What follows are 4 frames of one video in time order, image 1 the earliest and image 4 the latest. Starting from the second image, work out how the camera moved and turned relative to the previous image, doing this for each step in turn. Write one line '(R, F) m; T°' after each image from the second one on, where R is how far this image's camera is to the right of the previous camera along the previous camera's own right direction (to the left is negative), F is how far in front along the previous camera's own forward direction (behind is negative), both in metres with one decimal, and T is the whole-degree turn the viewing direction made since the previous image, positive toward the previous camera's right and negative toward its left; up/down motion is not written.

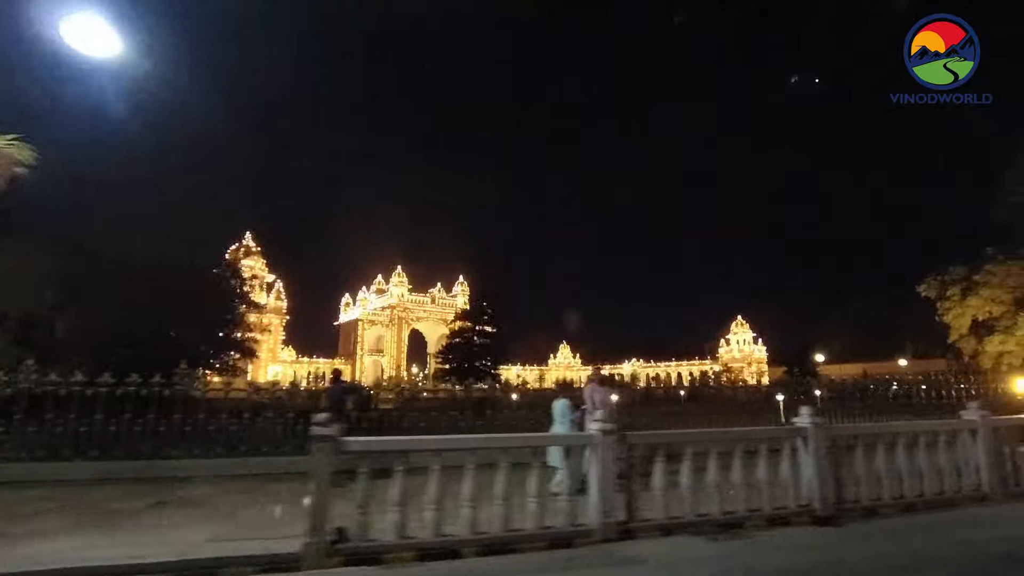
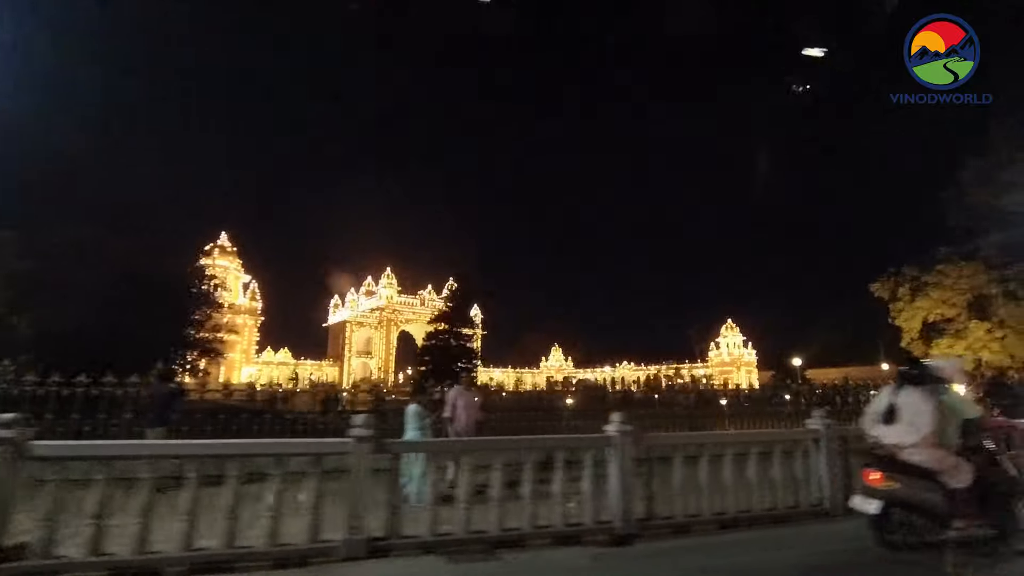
(+2.6, +0.6) m; 0°
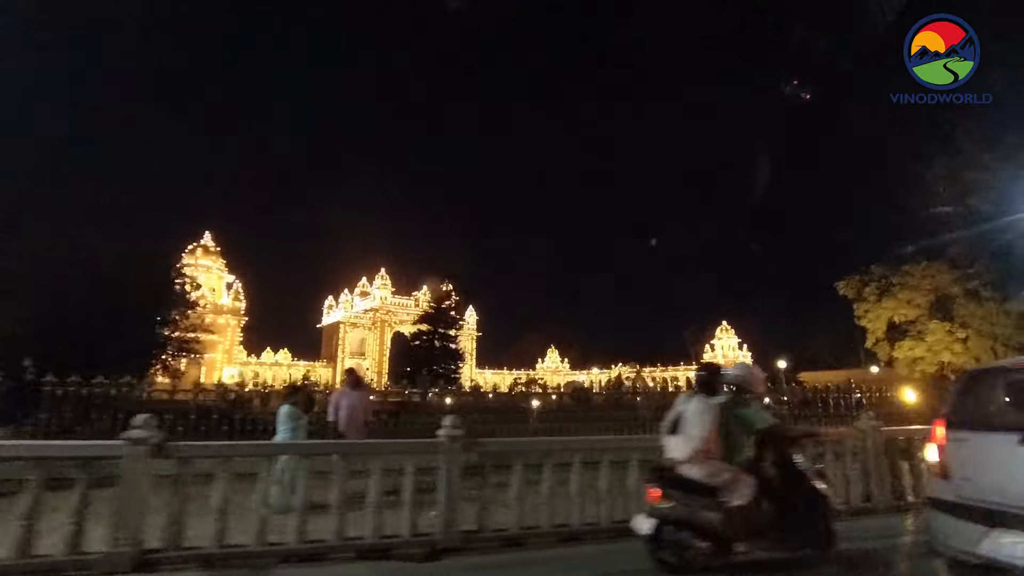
(+2.0, +0.5) m; 0°
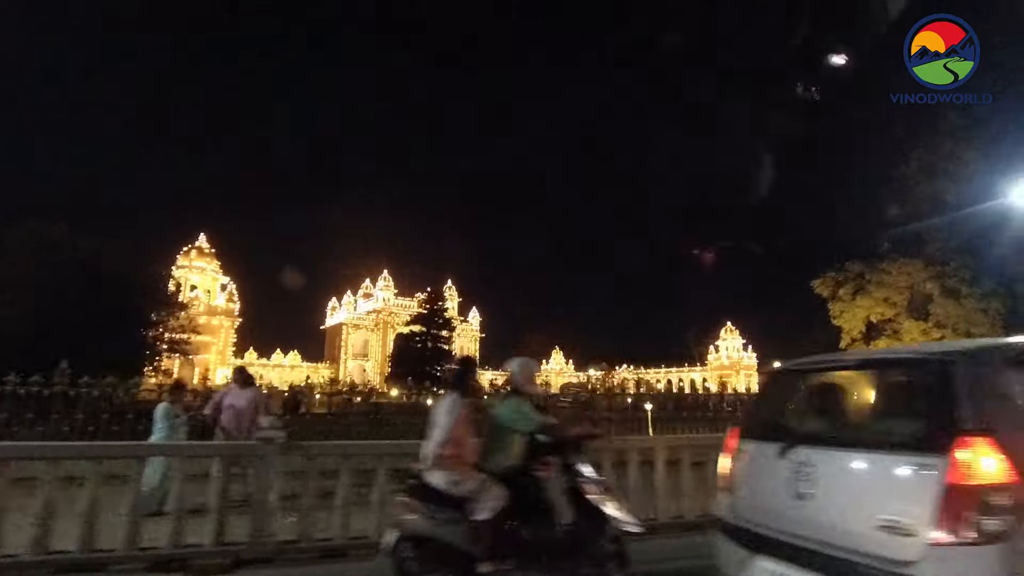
(+1.9, +0.5) m; -1°
